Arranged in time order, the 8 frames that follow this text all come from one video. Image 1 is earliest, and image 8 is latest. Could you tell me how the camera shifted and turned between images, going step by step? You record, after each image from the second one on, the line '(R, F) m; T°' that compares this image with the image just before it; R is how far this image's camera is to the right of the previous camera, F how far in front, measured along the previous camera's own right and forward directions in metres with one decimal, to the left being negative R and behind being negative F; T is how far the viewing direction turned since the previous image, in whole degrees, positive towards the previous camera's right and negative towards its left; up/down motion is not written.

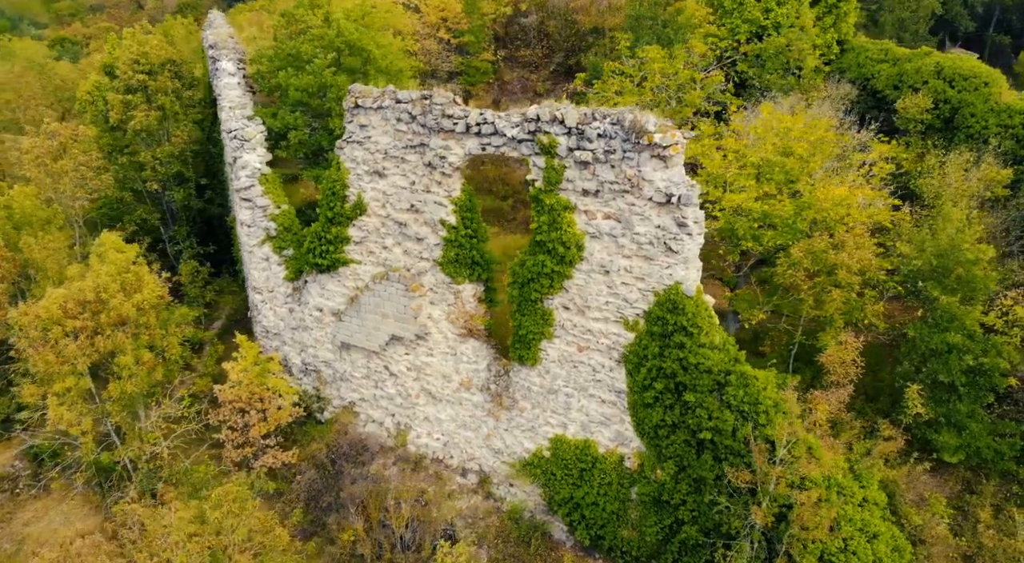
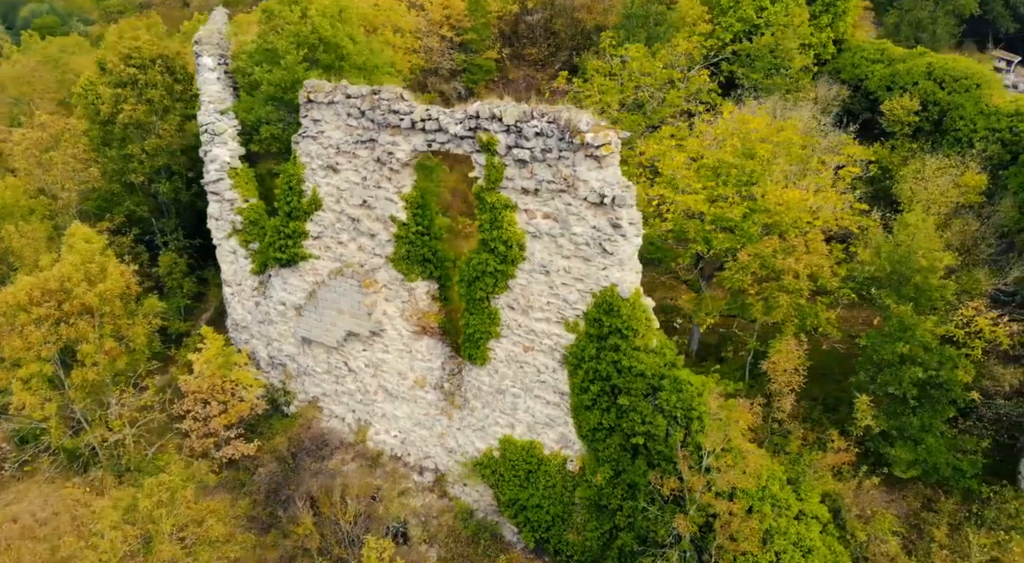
(+1.7, +0.2) m; -3°
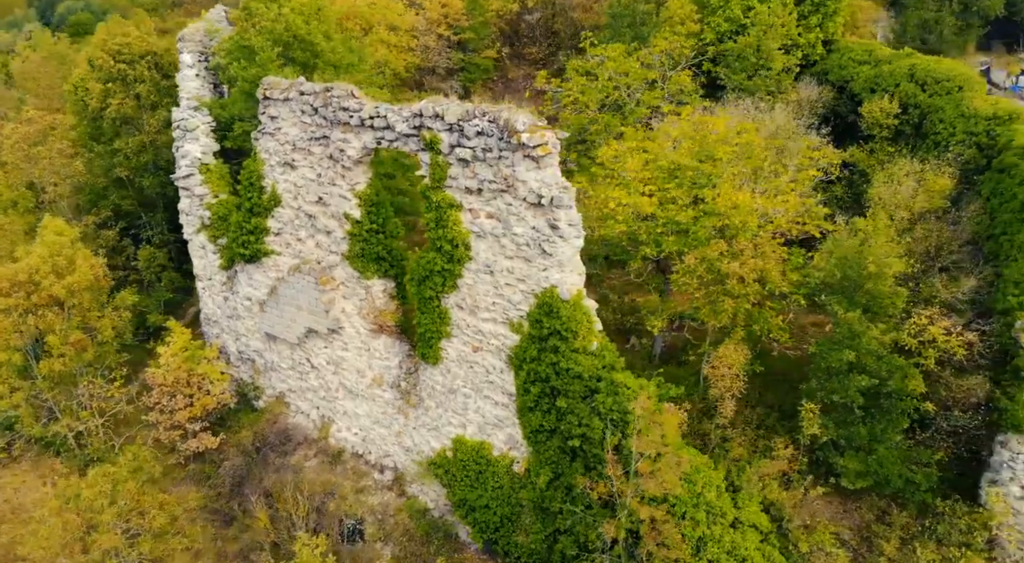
(+1.4, +0.1) m; -2°
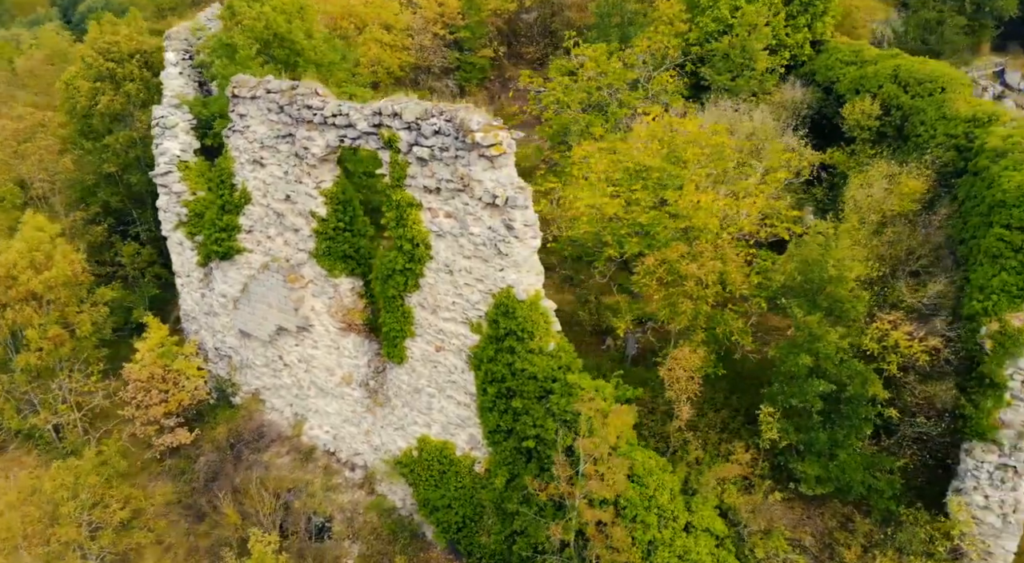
(+1.0, +0.1) m; -1°
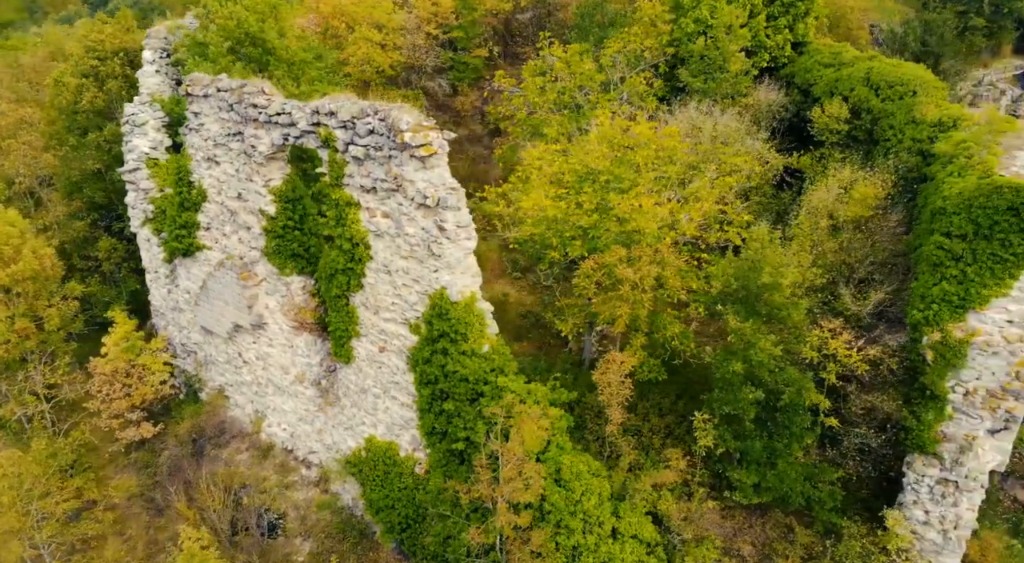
(+1.4, +0.1) m; -2°
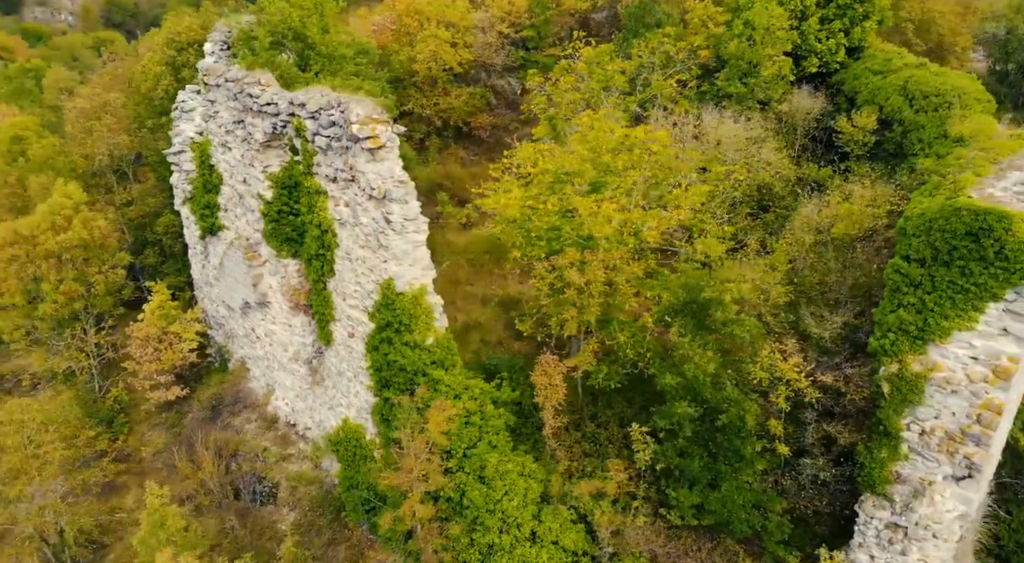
(+2.8, +0.2) m; -9°
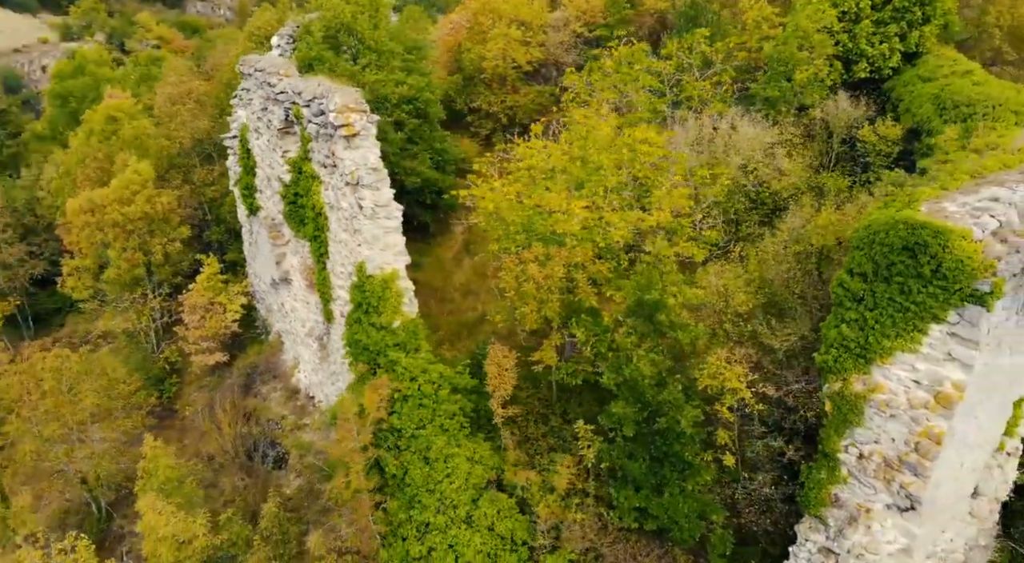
(+2.5, -0.1) m; -9°
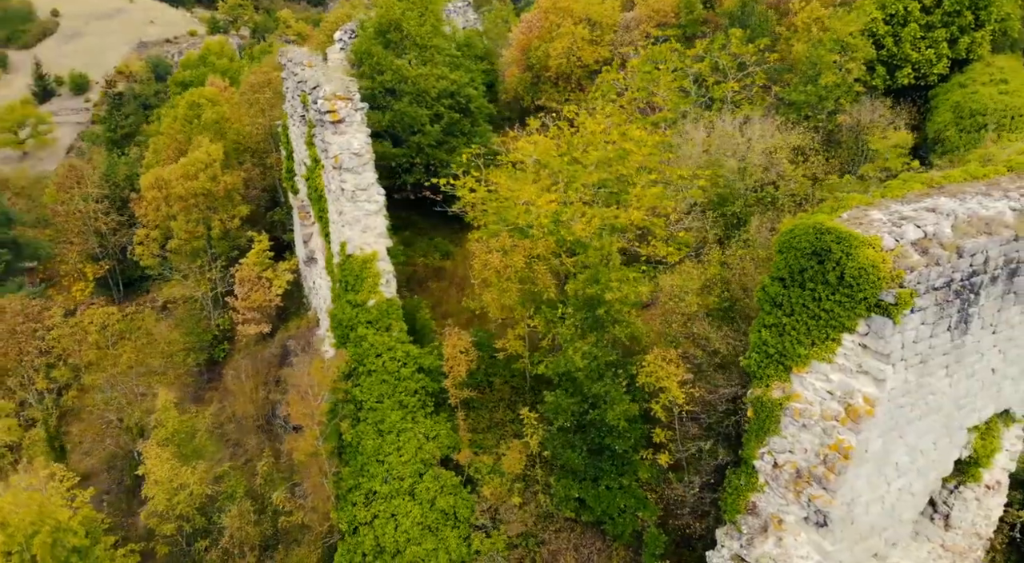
(+2.5, -0.2) m; -9°
